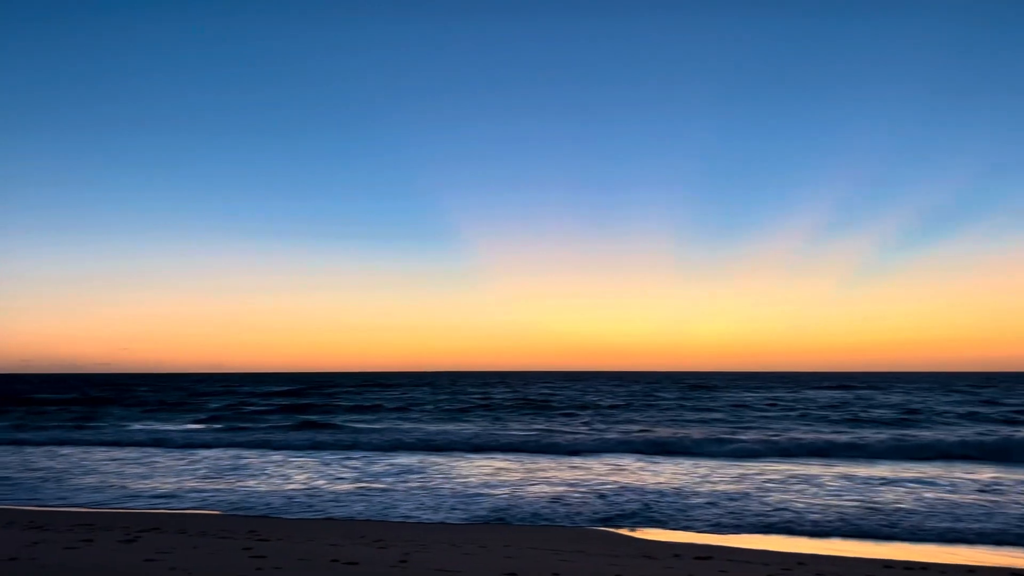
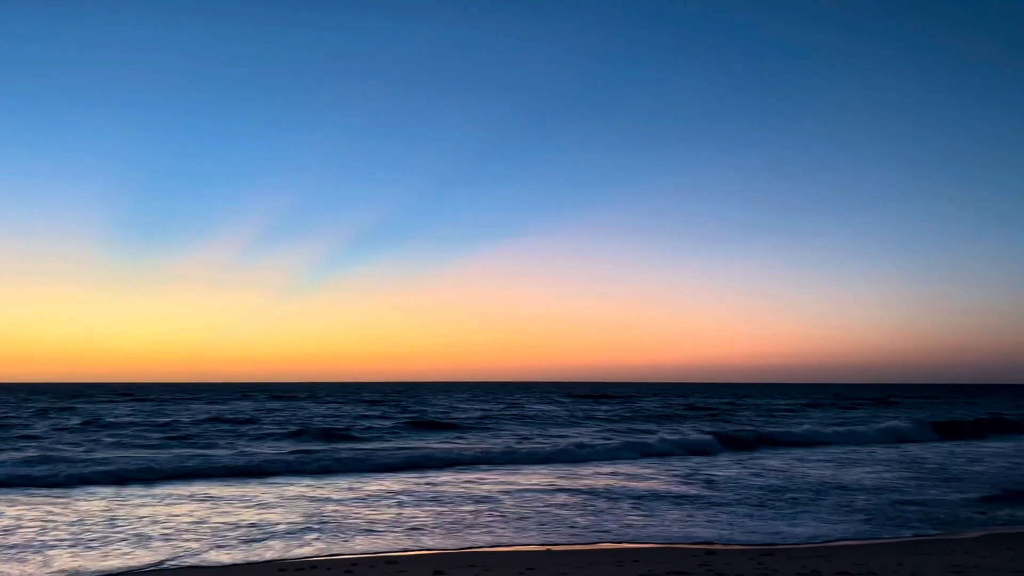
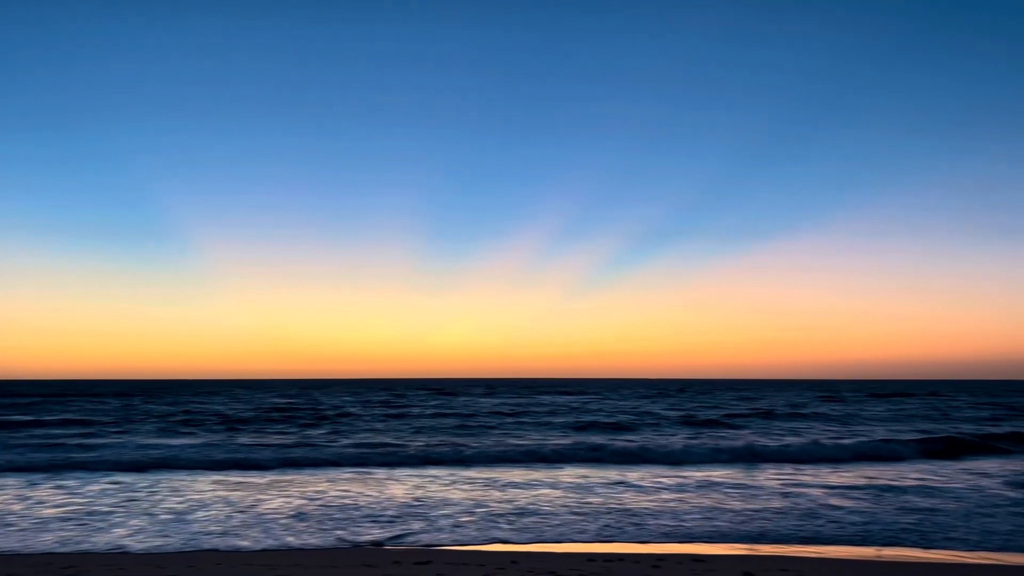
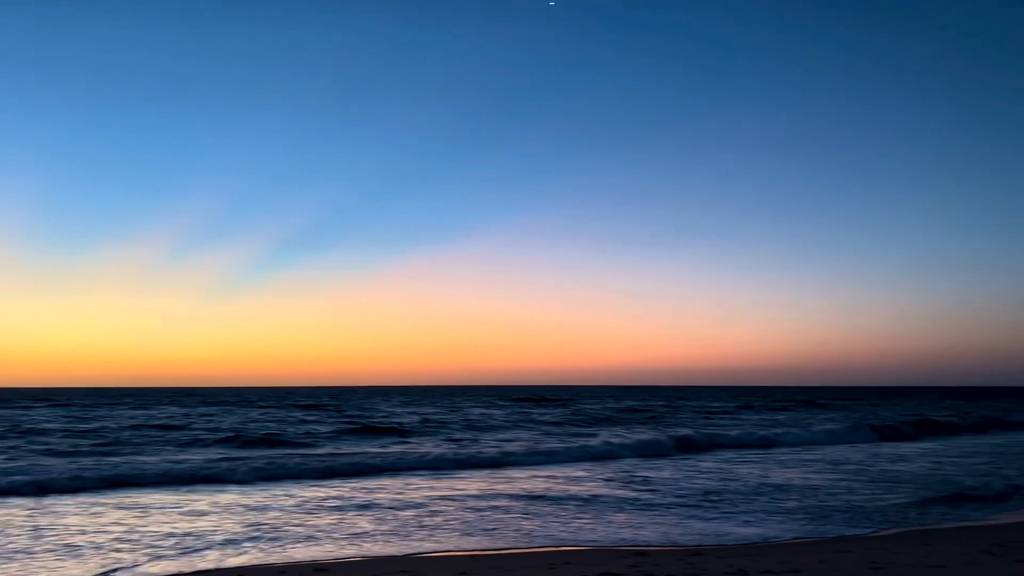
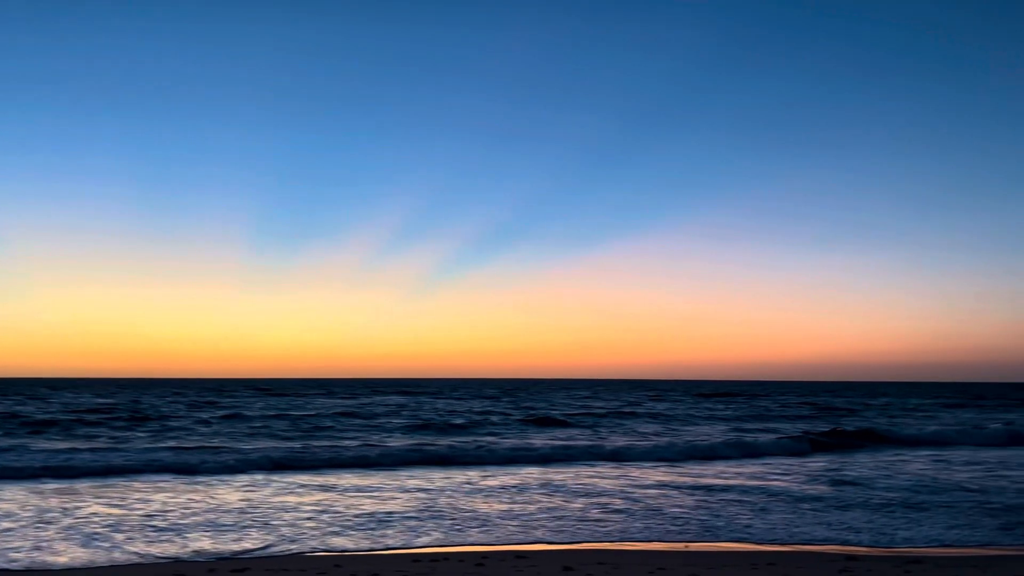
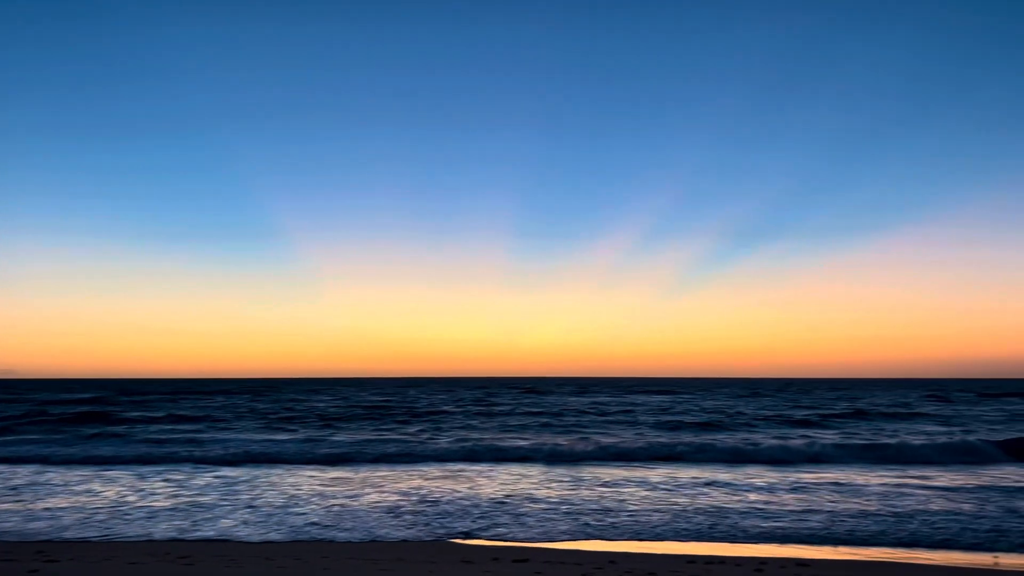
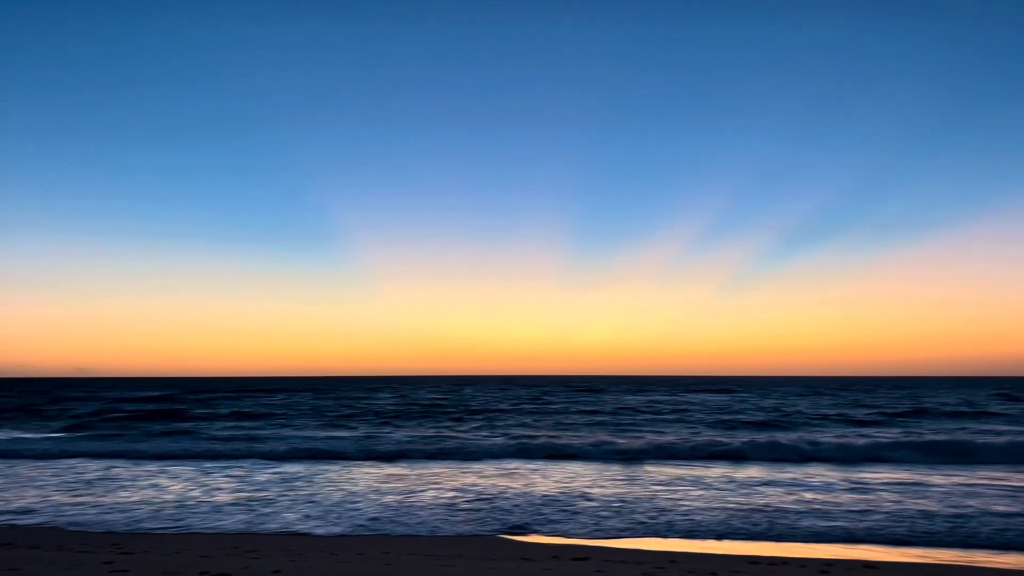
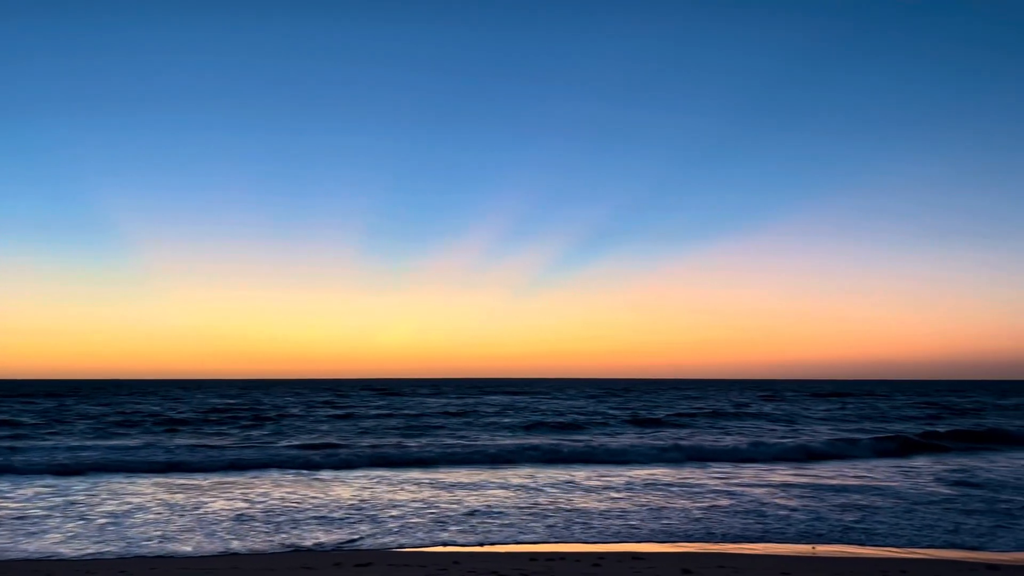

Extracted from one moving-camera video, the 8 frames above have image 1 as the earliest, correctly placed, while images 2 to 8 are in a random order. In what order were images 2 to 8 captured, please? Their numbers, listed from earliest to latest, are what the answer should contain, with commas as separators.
7, 6, 3, 8, 5, 2, 4
